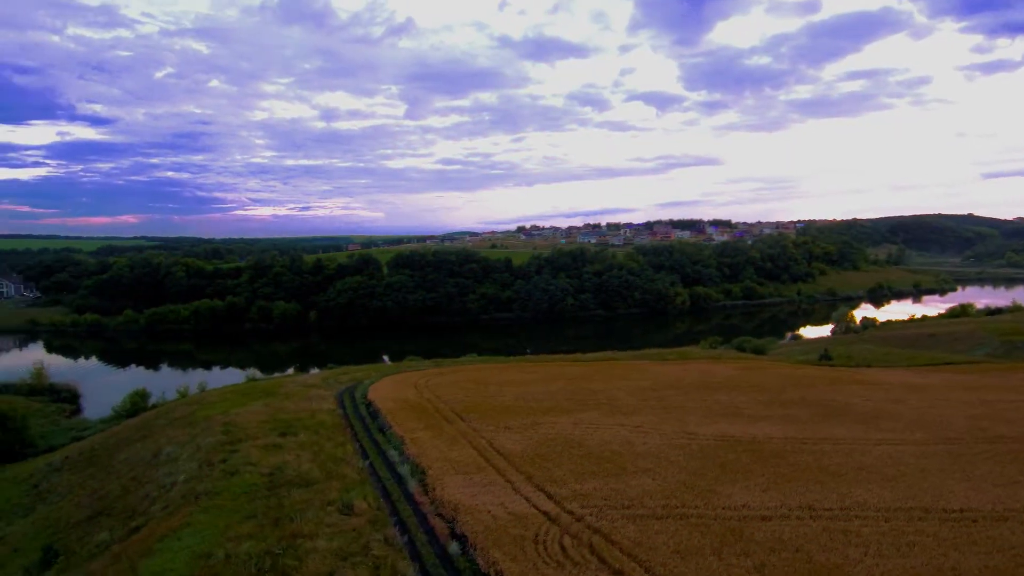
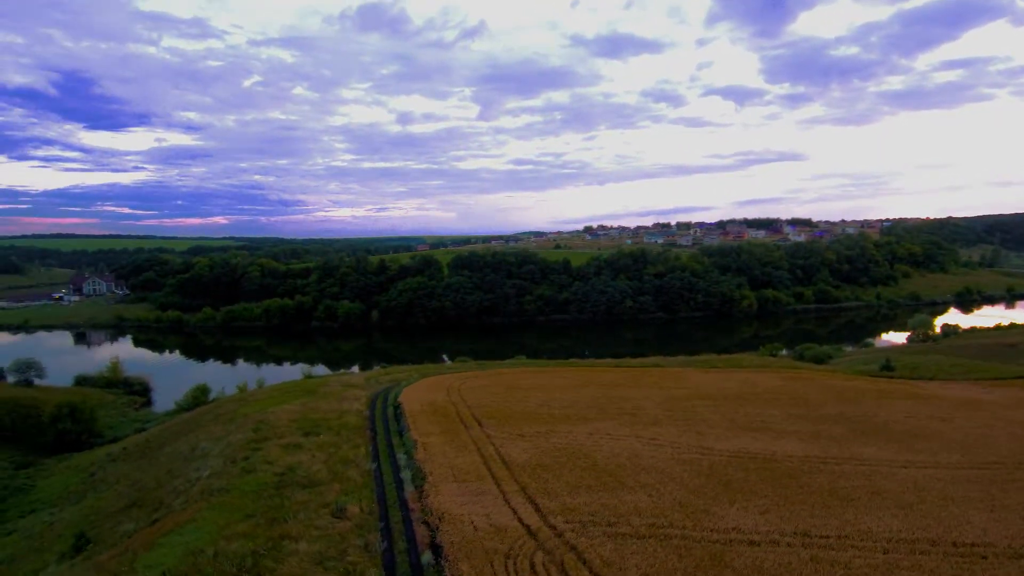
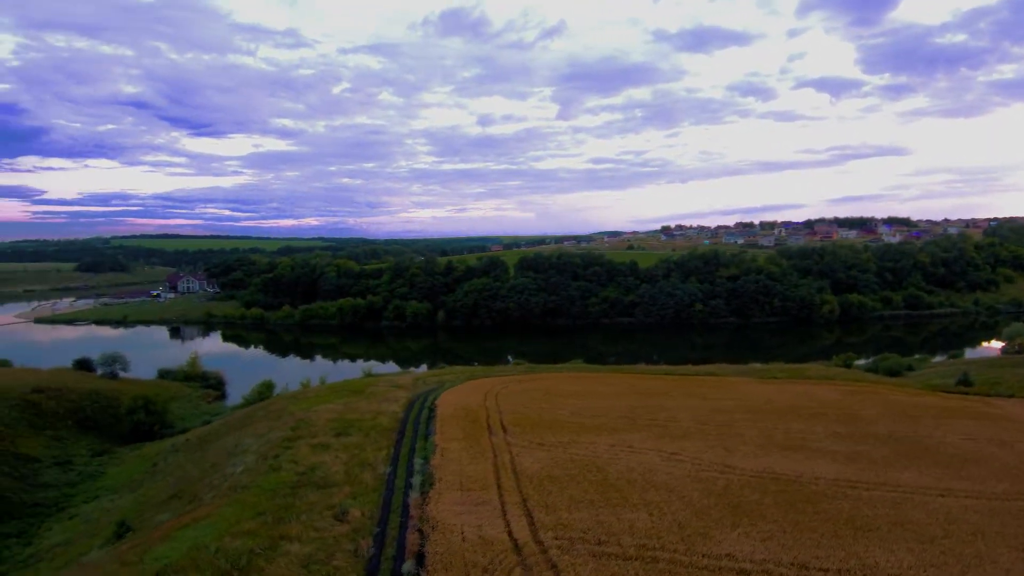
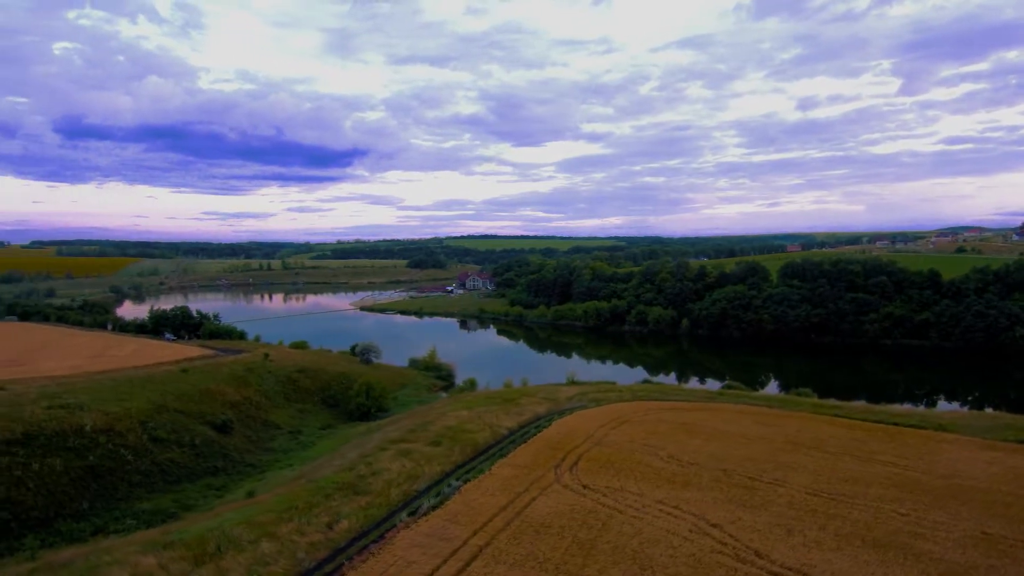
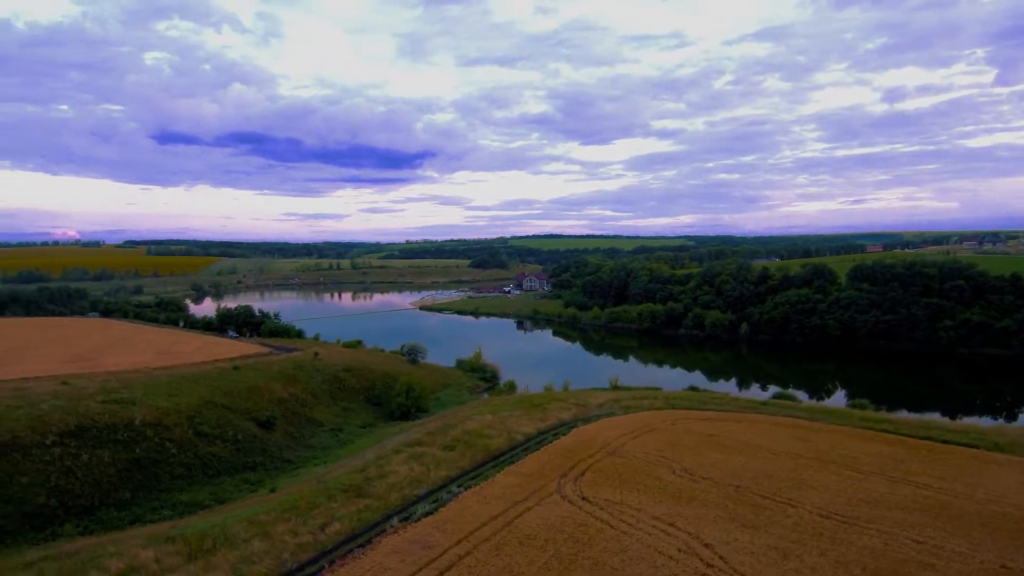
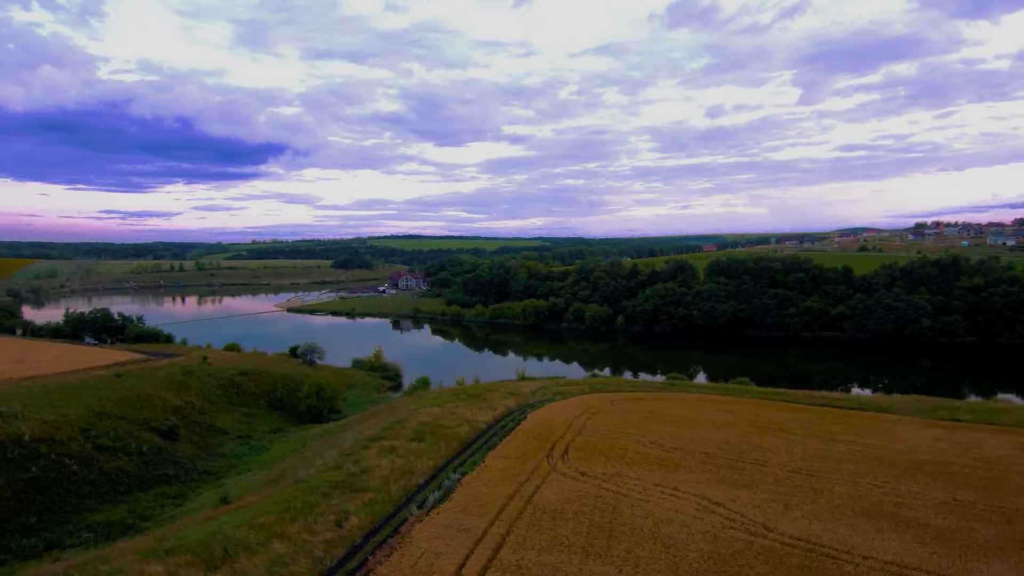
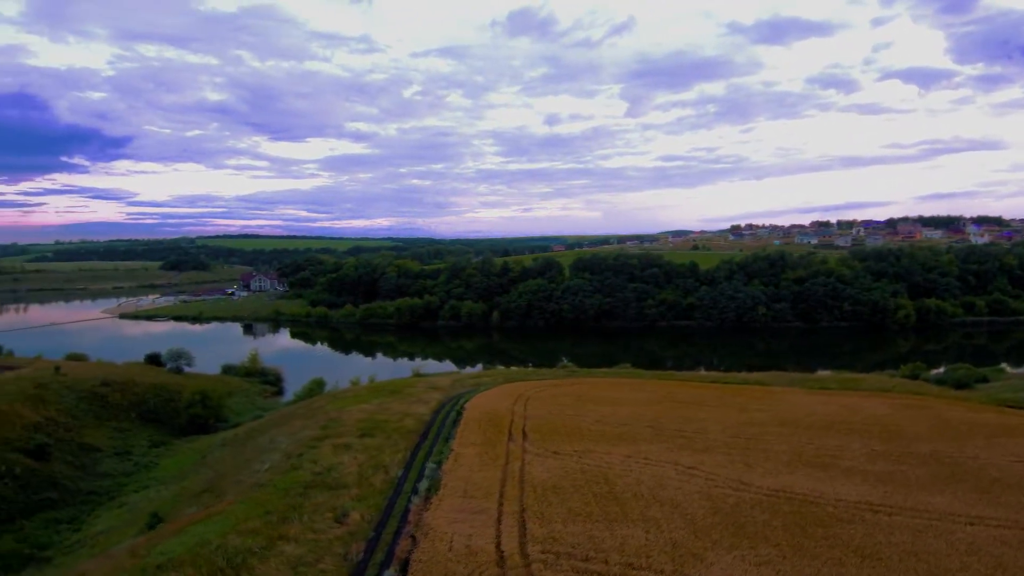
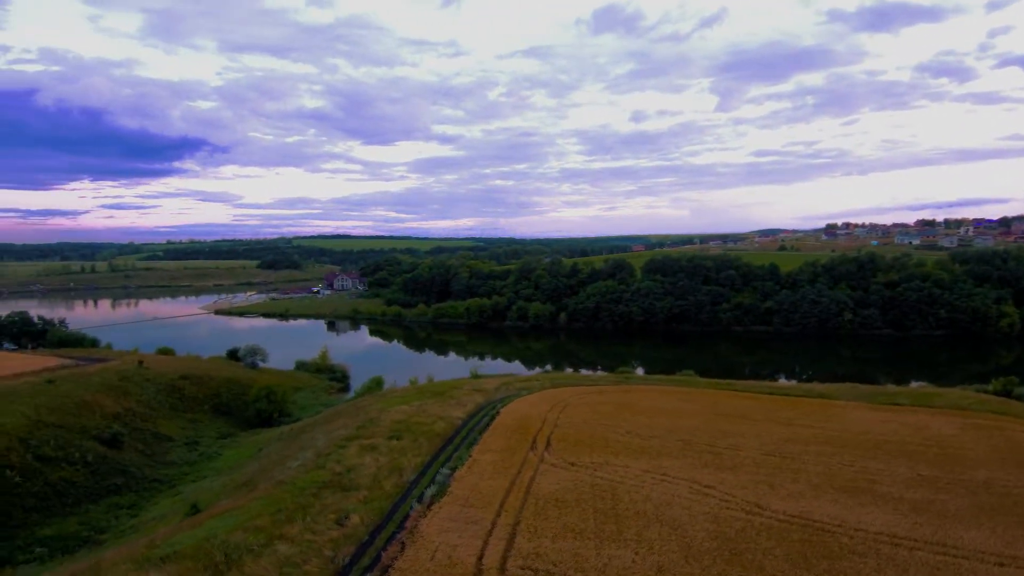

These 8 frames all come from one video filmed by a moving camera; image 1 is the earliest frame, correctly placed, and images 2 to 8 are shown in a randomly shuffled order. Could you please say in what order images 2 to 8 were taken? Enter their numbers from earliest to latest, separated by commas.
2, 3, 7, 8, 6, 4, 5
